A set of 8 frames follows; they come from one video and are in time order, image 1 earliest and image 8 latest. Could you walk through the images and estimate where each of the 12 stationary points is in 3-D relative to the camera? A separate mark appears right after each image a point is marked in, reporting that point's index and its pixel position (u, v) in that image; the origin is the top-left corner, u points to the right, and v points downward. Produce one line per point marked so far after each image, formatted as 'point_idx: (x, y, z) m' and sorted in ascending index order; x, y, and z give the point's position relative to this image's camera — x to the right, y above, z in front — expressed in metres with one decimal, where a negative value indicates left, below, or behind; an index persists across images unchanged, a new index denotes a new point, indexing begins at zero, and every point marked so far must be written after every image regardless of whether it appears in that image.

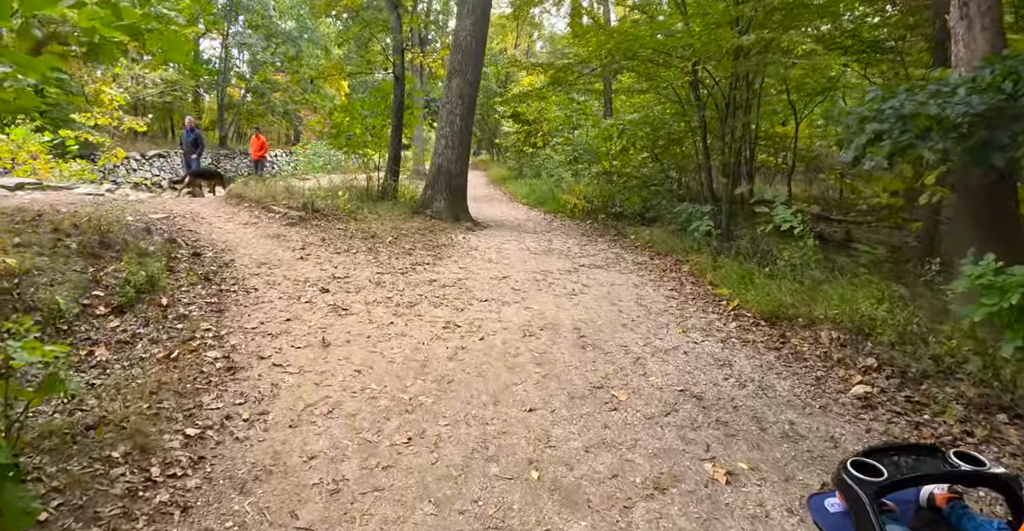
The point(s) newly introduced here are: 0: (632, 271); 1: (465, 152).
0: (+1.6, -0.1, +8.5) m
1: (-0.9, +2.2, +12.1) m
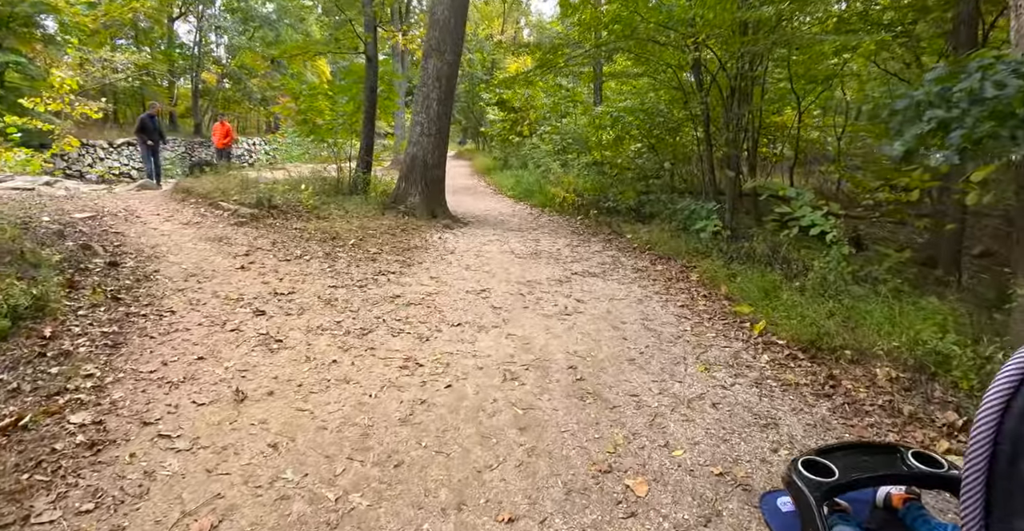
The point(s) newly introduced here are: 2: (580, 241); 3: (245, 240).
0: (+1.4, -0.2, +7.3) m
1: (-1.2, +2.1, +10.8) m
2: (+1.1, +0.4, +10.2) m
3: (-3.3, +0.3, +7.8) m
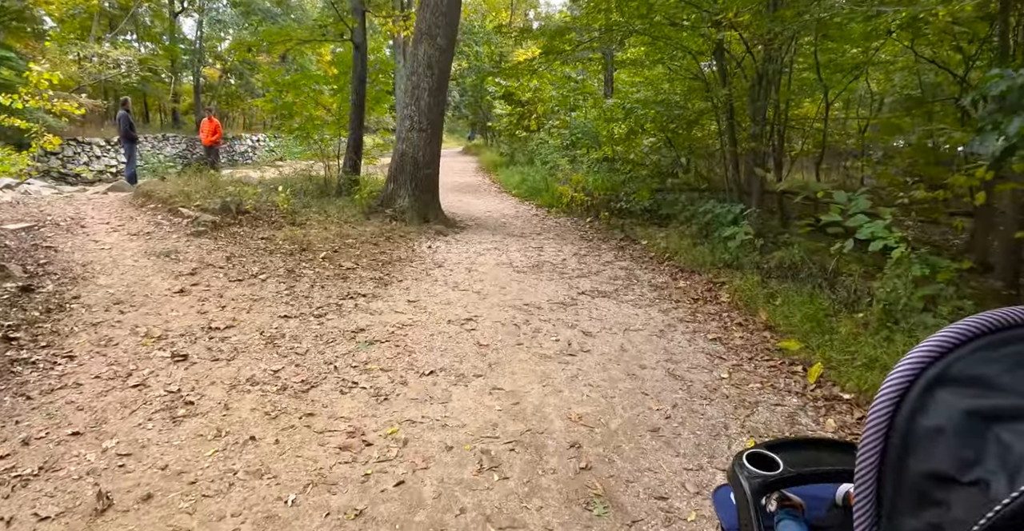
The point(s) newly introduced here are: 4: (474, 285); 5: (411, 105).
0: (+1.4, -0.4, +6.1) m
1: (-1.2, +2.0, +9.6) m
2: (+1.1, +0.2, +9.0) m
3: (-3.3, +0.1, +6.7) m
4: (-0.4, -0.2, +6.4) m
5: (-1.5, +2.4, +9.4) m
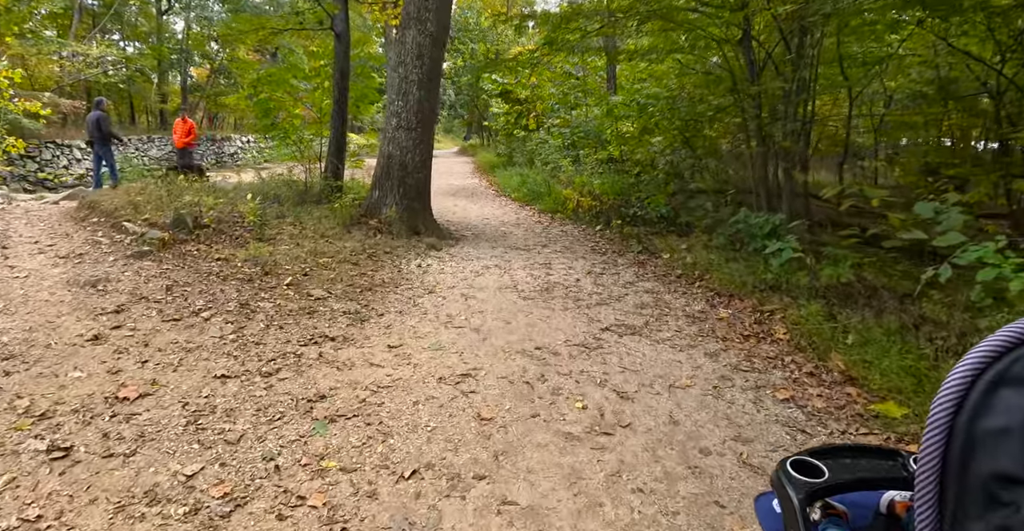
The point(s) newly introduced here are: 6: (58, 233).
0: (+1.4, -0.6, +4.9) m
1: (-1.1, +1.7, +8.4) m
2: (+1.1, 0.0, +7.8) m
3: (-3.3, -0.2, +5.5) m
4: (-0.3, -0.5, +5.2) m
5: (-1.5, +2.1, +8.2) m
6: (-5.1, +0.4, +7.1) m
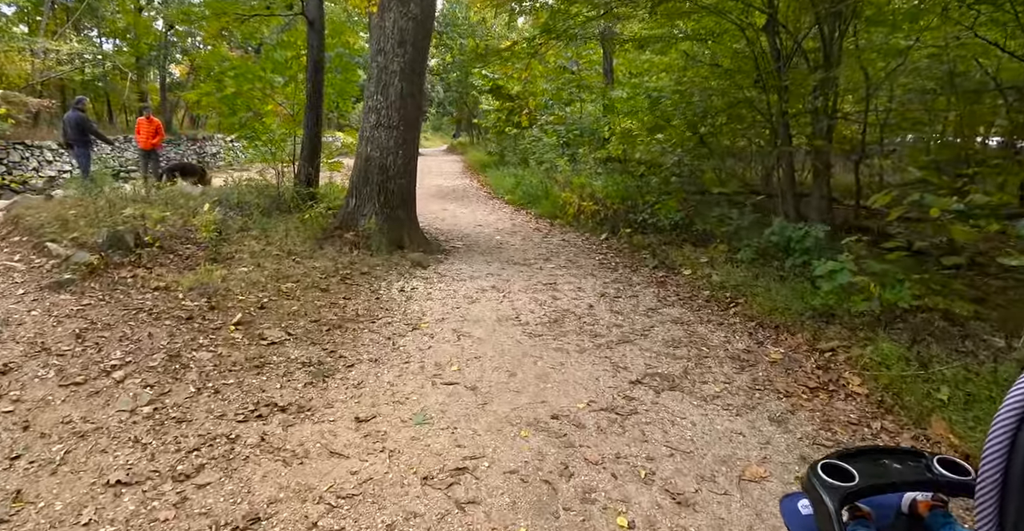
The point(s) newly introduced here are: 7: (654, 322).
0: (+1.5, -0.8, +3.9) m
1: (-1.2, +1.5, +7.3) m
2: (+1.1, -0.2, +6.8) m
3: (-3.2, -0.4, +4.3) m
4: (-0.3, -0.7, +4.1) m
5: (-1.5, +1.9, +7.1) m
6: (-5.0, +0.1, +5.9) m
7: (+1.2, -0.5, +5.4) m
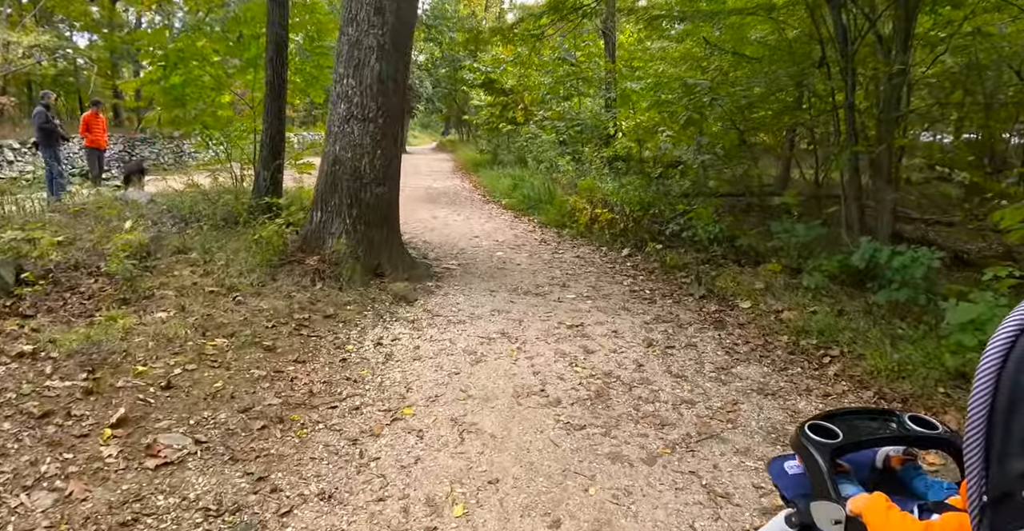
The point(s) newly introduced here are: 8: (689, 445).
0: (+1.6, -1.1, +2.3) m
1: (-1.1, +1.2, +5.7) m
2: (+1.2, -0.5, +5.2) m
3: (-3.1, -0.7, +2.7) m
4: (-0.1, -1.0, +2.5) m
5: (-1.4, +1.6, +5.5) m
6: (-4.9, -0.2, +4.2) m
7: (+1.3, -0.8, +3.9) m
8: (+0.9, -0.9, +3.2) m
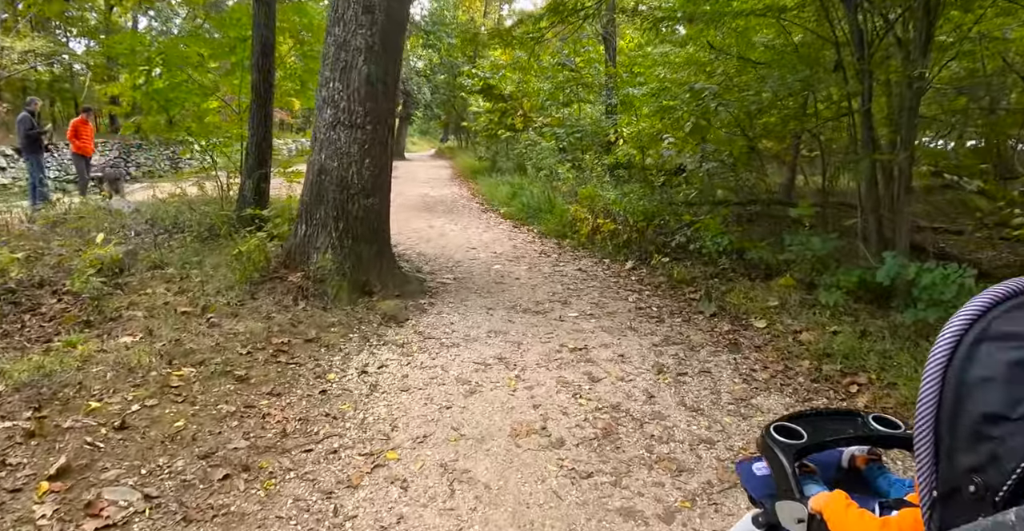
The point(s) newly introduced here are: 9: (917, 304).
0: (+1.6, -1.2, +1.9) m
1: (-1.1, +1.1, +5.3) m
2: (+1.2, -0.6, +4.8) m
3: (-3.1, -0.9, +2.3) m
4: (-0.1, -1.1, +2.2) m
5: (-1.4, +1.5, +5.1) m
6: (-4.9, -0.3, +3.8) m
7: (+1.3, -0.9, +3.5) m
8: (+0.9, -1.0, +2.8) m
9: (+3.1, -0.3, +4.8) m
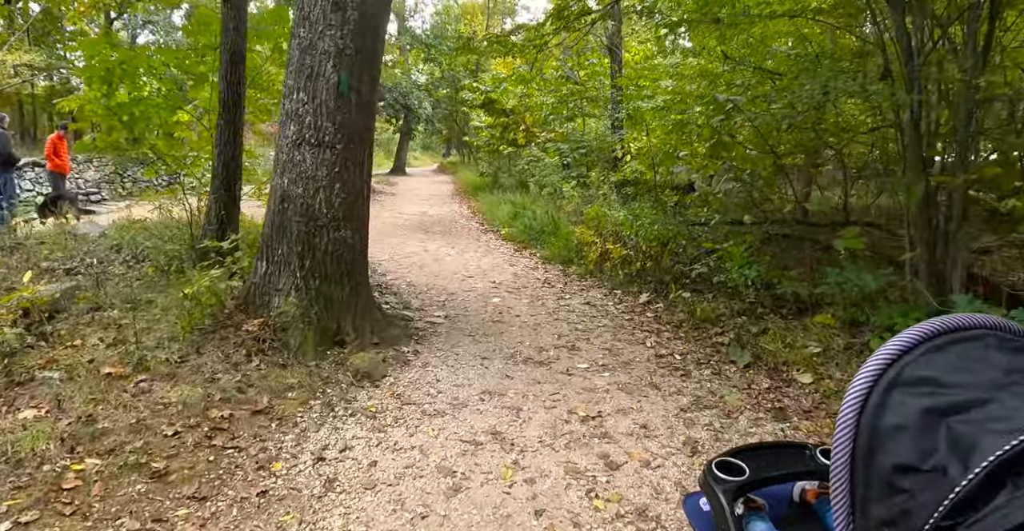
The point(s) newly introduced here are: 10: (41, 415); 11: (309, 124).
0: (+1.6, -1.5, +1.1) m
1: (-1.1, +0.7, +4.5) m
2: (+1.2, -0.9, +4.0) m
3: (-3.1, -1.1, +1.5) m
4: (-0.2, -1.4, +1.3) m
5: (-1.4, +1.2, +4.3) m
6: (-5.0, -0.6, +3.0) m
7: (+1.3, -1.2, +2.6) m
8: (+0.9, -1.3, +1.9) m
9: (+3.0, -0.6, +3.9) m
10: (-2.4, -0.8, +3.3) m
11: (-1.4, +1.0, +4.3) m
